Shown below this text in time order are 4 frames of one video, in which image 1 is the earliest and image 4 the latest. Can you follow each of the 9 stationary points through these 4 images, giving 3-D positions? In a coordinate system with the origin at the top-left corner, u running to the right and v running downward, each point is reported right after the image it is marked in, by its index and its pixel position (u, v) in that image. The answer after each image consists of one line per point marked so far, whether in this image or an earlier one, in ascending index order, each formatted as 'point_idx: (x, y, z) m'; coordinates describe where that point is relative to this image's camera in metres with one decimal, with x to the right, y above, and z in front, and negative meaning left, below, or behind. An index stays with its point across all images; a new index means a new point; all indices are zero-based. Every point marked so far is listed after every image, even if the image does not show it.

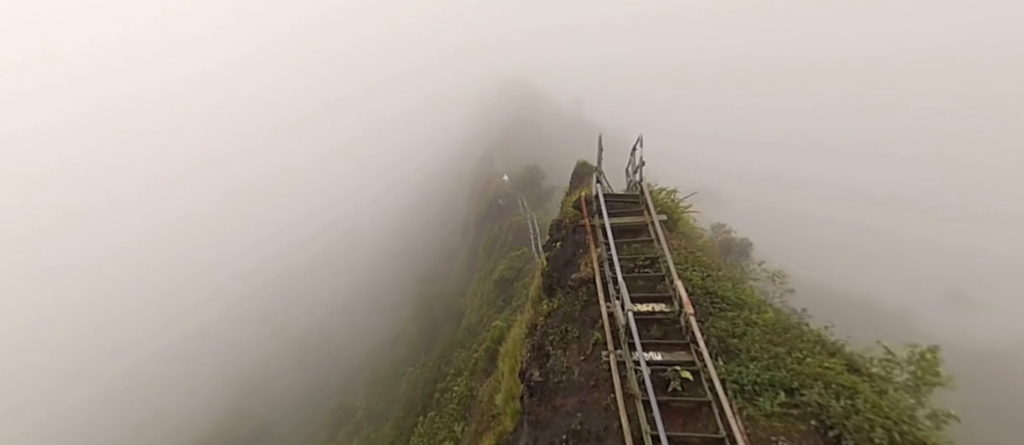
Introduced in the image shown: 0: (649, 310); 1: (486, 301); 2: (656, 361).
0: (+2.3, -1.4, +6.1) m
1: (-1.5, -3.4, +18.9) m
2: (+2.2, -2.1, +5.4) m
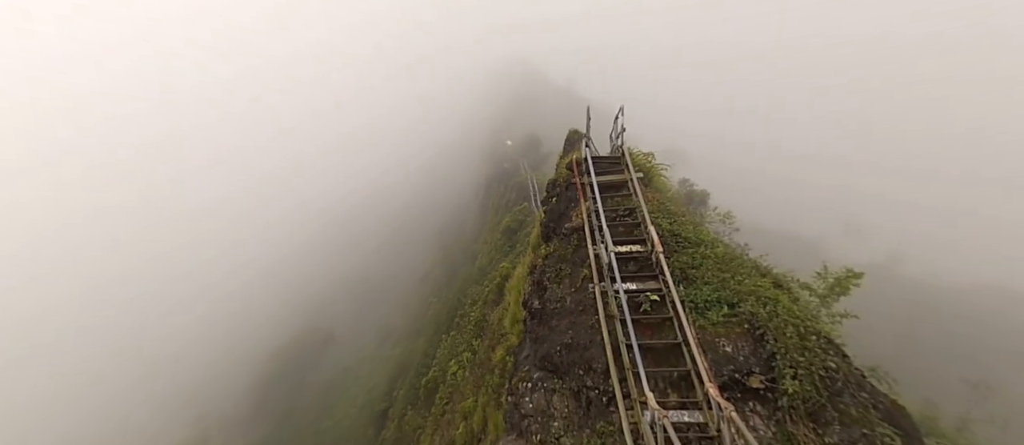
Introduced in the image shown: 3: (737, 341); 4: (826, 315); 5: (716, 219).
0: (+2.4, -0.6, +7.4) m
1: (-1.4, -1.9, +20.3) m
2: (+2.2, -1.2, +6.7) m
3: (+3.5, -1.8, +5.6) m
4: (+5.1, -1.5, +6.0) m
5: (+4.9, +0.1, +8.7) m
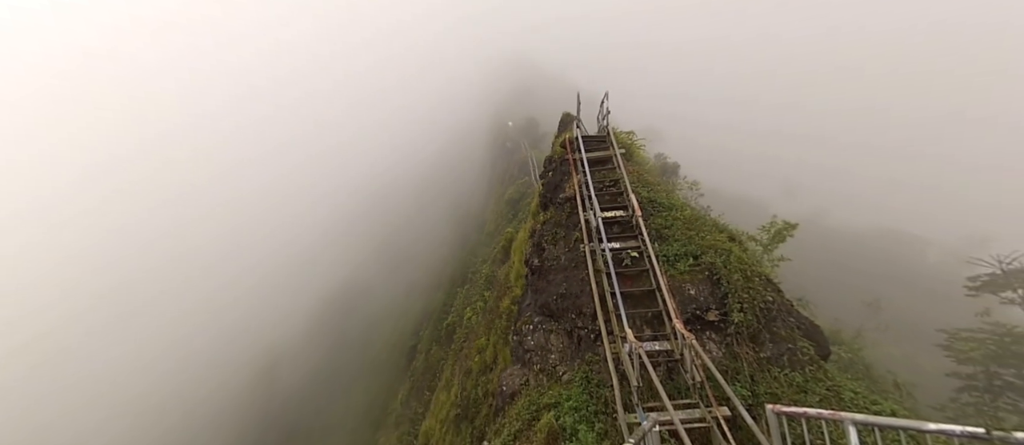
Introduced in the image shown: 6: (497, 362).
0: (+2.5, +0.2, +8.6) m
1: (-1.3, -0.5, +21.6) m
2: (+2.3, -0.6, +8.0) m
3: (+3.6, -1.2, +7.0) m
4: (+5.2, -0.8, +7.3) m
5: (+4.9, +0.9, +9.9) m
6: (-0.4, -3.5, +8.9) m
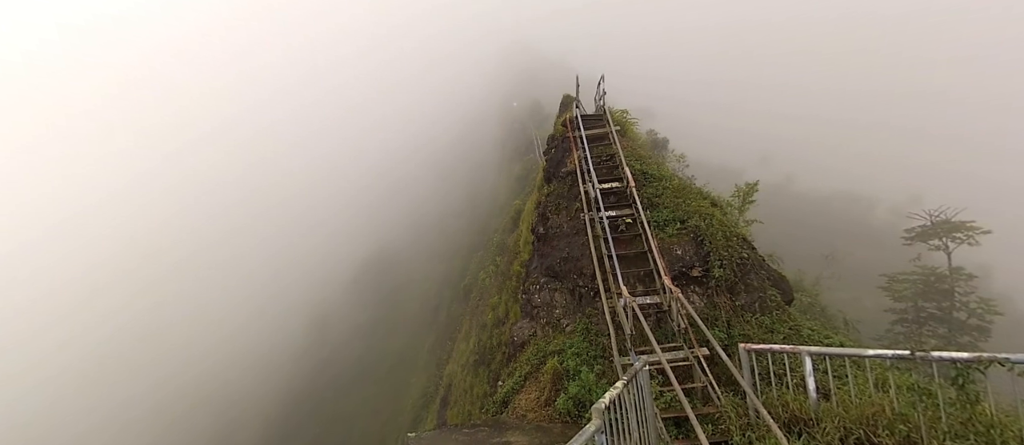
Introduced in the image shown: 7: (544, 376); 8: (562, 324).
0: (+2.6, +0.9, +9.5) m
1: (-0.8, +0.9, +22.6) m
2: (+2.5, +0.2, +8.9) m
3: (+3.8, -0.5, +7.9) m
4: (+5.4, -0.1, +8.1) m
5: (+5.1, +1.8, +10.7) m
6: (-0.1, -2.8, +10.1) m
7: (+0.7, -3.2, +7.5) m
8: (+1.1, -2.3, +8.2) m
